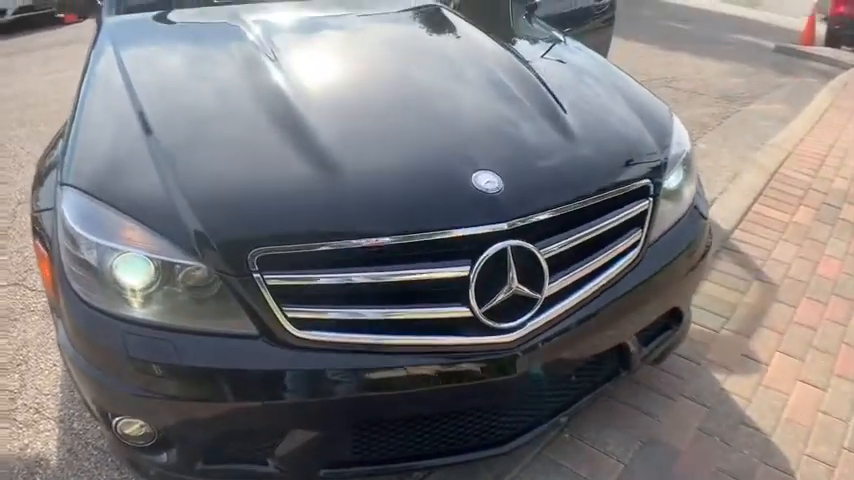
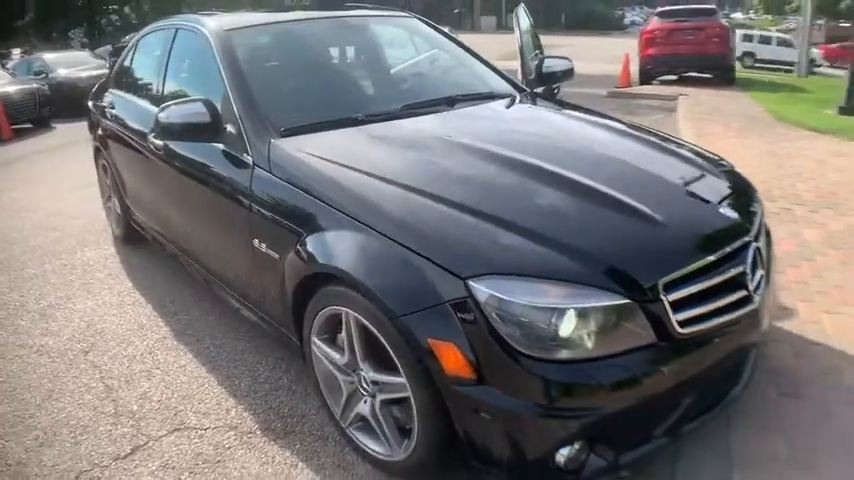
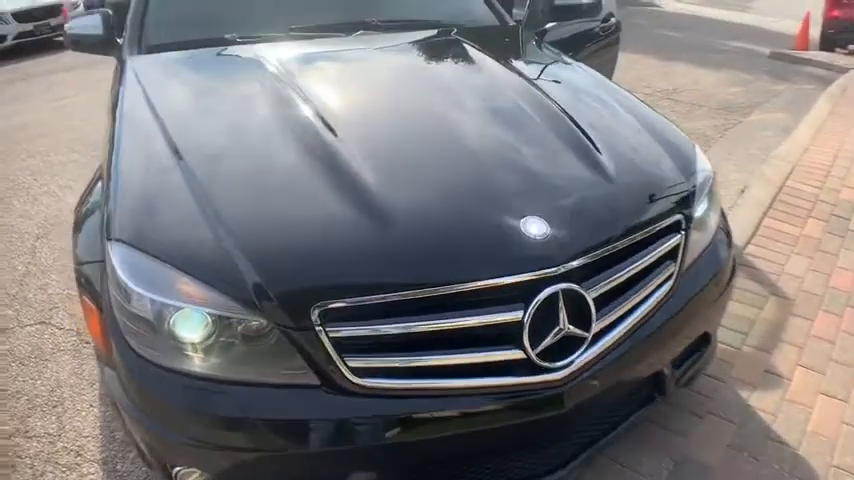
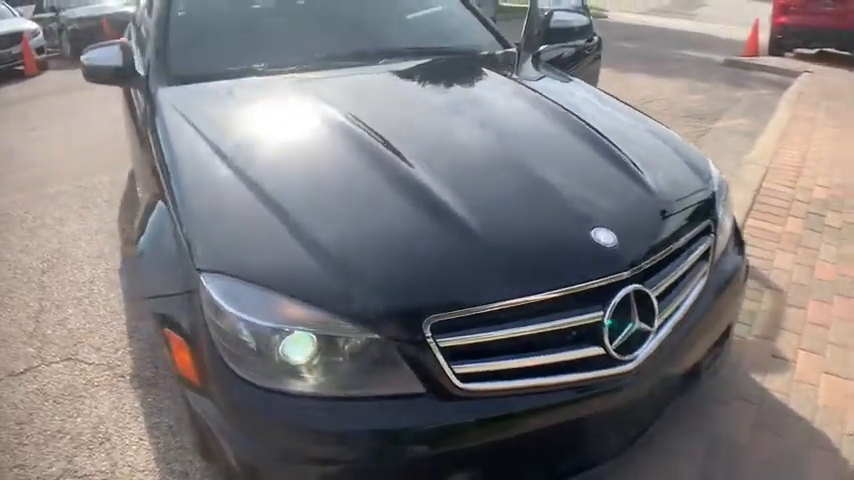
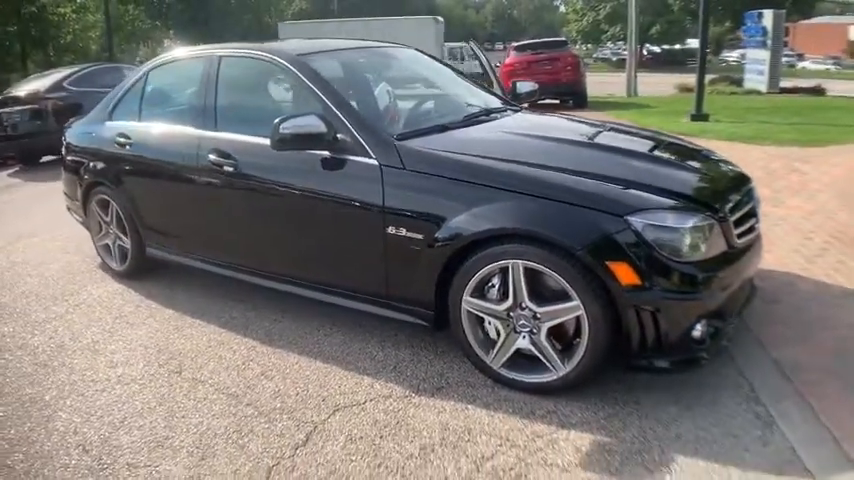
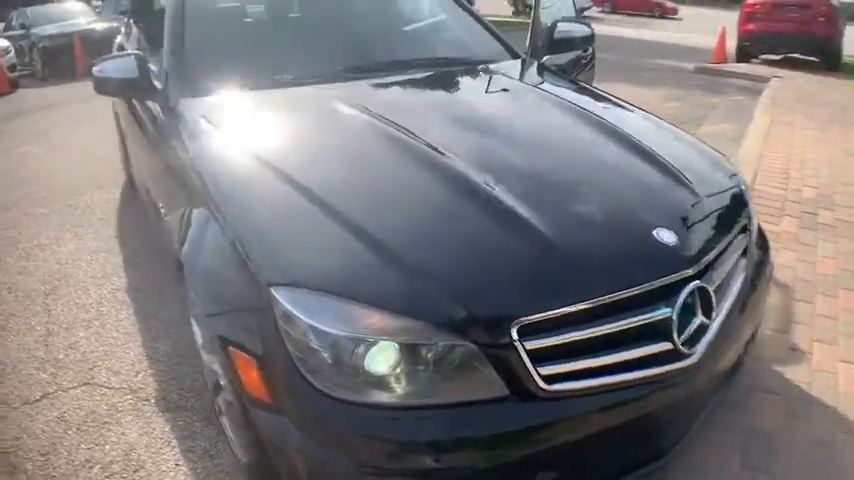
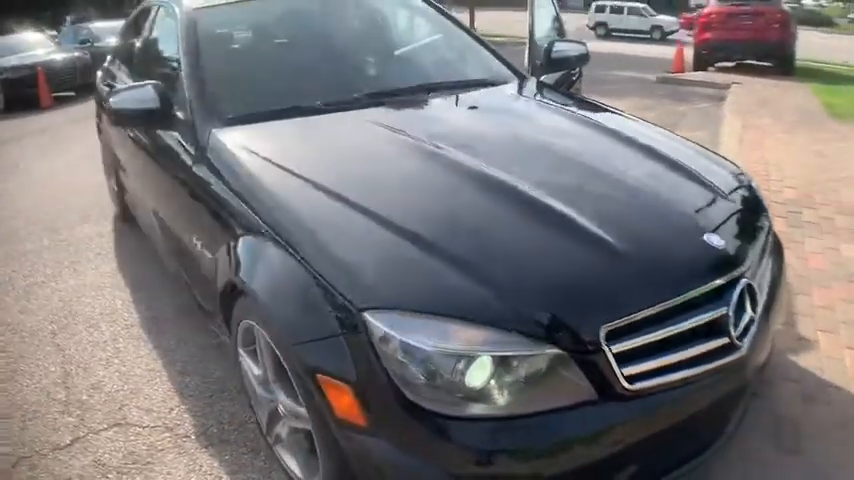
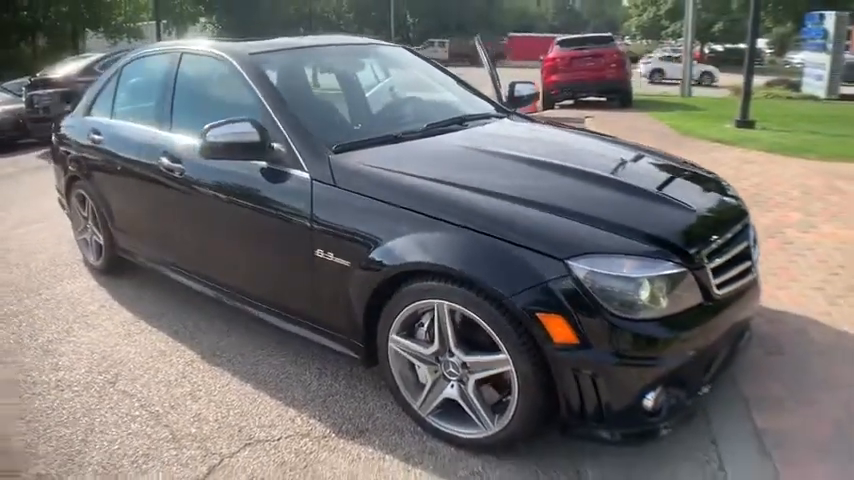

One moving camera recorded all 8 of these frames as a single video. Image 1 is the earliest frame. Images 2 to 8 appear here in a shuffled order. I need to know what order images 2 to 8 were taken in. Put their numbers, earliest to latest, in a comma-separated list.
3, 4, 6, 7, 2, 8, 5
